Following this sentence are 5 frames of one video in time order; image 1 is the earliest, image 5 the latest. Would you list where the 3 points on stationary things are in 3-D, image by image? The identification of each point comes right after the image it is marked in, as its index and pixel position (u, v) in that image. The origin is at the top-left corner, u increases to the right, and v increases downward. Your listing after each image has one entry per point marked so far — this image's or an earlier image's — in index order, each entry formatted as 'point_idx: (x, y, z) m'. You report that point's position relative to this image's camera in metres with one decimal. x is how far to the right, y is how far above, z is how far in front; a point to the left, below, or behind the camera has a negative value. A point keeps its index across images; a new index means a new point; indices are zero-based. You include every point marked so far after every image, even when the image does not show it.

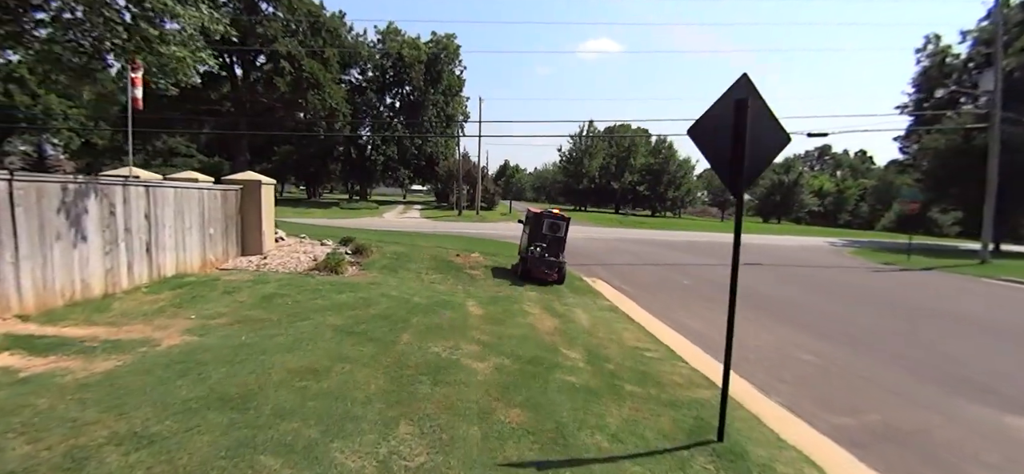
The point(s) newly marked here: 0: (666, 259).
0: (+7.2, -1.0, +19.2) m
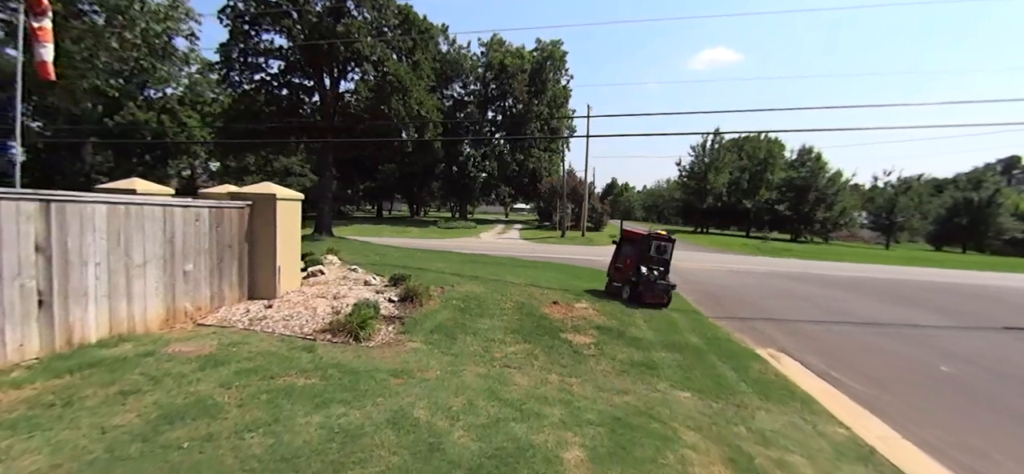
0: (+11.0, -2.4, +12.7) m
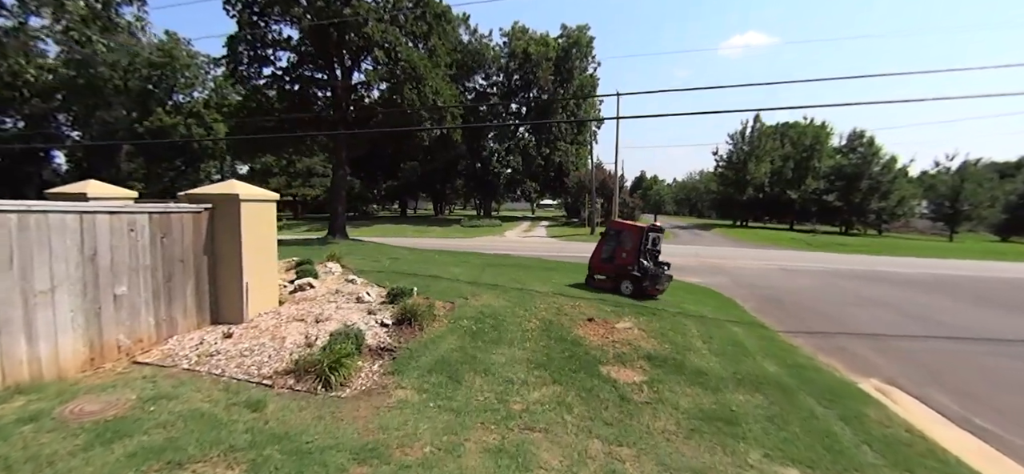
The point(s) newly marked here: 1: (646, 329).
0: (+11.7, -2.2, +10.5) m
1: (+2.2, -1.5, +6.9) m
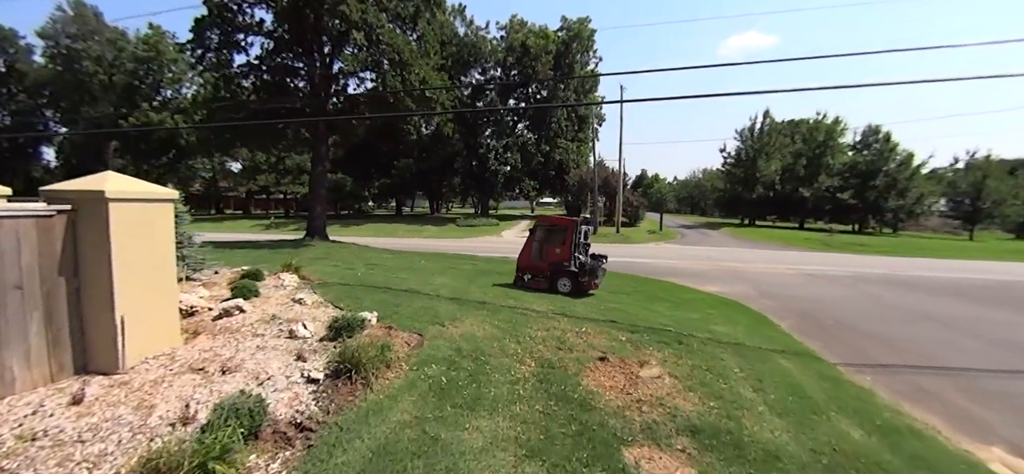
0: (+11.6, -2.3, +8.7) m
1: (+2.1, -1.7, +5.2) m
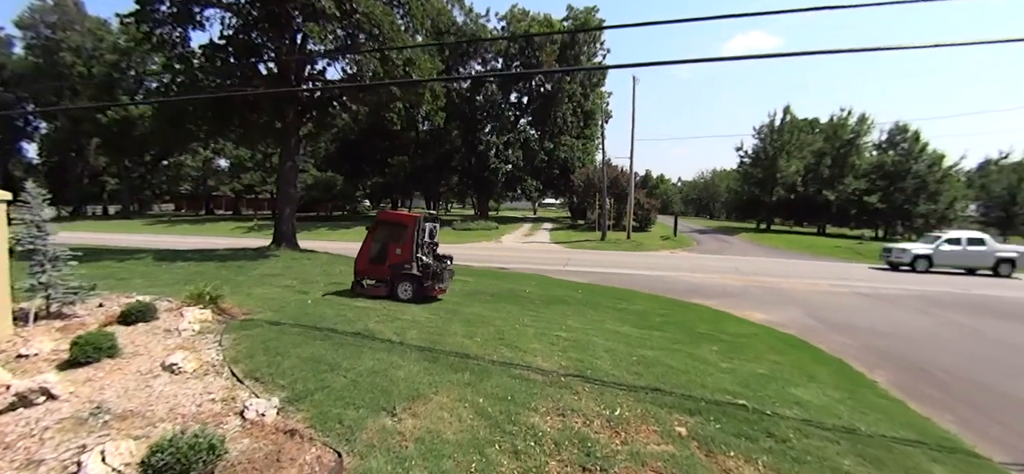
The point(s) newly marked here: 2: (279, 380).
0: (+11.5, -2.7, +6.4) m
1: (+2.0, -2.0, +2.9) m
2: (-2.1, -1.3, +4.1) m
